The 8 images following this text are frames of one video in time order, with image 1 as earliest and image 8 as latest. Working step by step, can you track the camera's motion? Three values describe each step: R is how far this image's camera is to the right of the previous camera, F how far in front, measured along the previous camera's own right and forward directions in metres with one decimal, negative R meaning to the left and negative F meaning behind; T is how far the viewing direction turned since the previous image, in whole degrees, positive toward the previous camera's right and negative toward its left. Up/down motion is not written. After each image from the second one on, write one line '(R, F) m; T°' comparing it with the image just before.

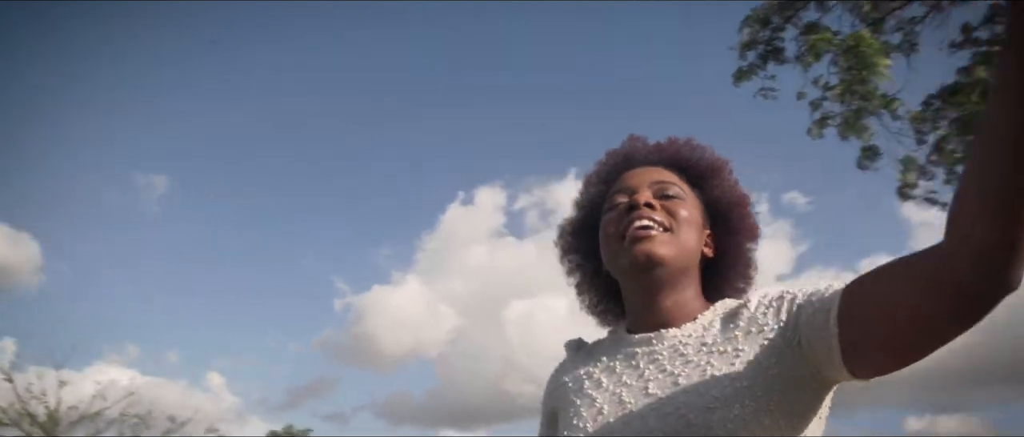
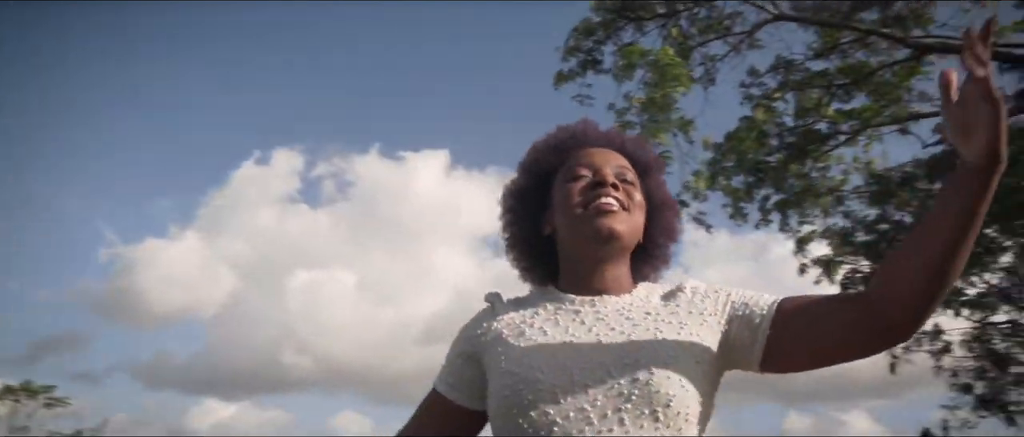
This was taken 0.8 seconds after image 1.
(+0.2, -0.6) m; -12°
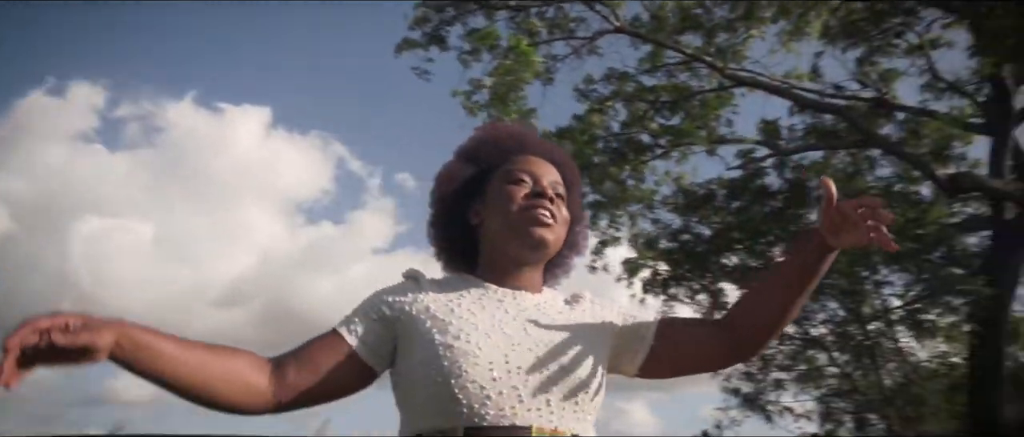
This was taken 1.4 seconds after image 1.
(+0.2, 0.0) m; -11°
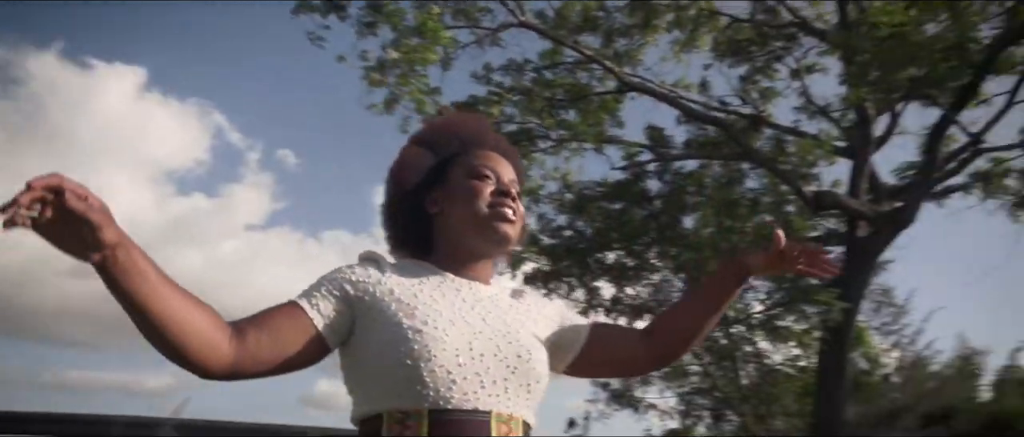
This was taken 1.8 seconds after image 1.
(+0.2, 0.0) m; -11°
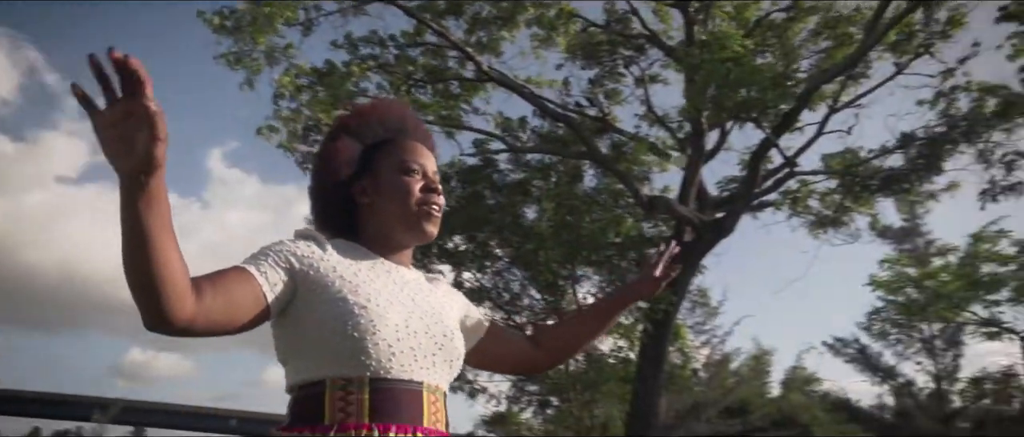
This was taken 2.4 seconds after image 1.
(-0.1, -0.1) m; +12°
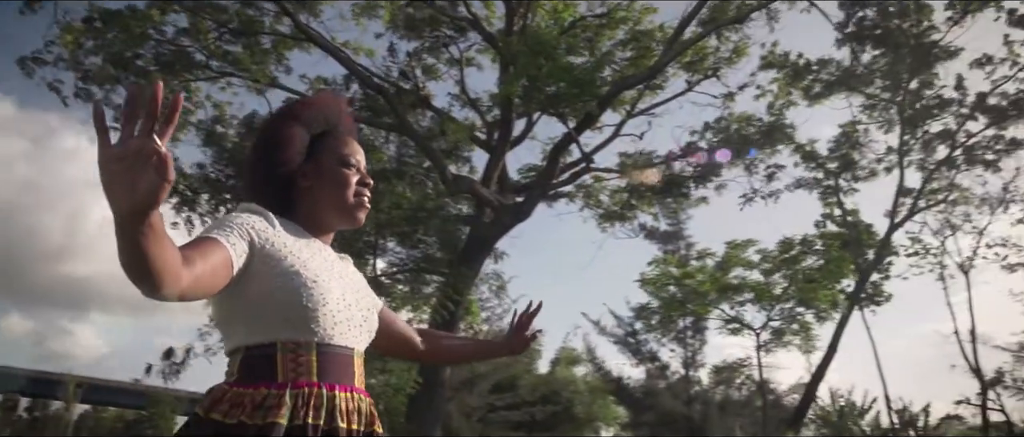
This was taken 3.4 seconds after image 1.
(-0.2, -0.1) m; +15°
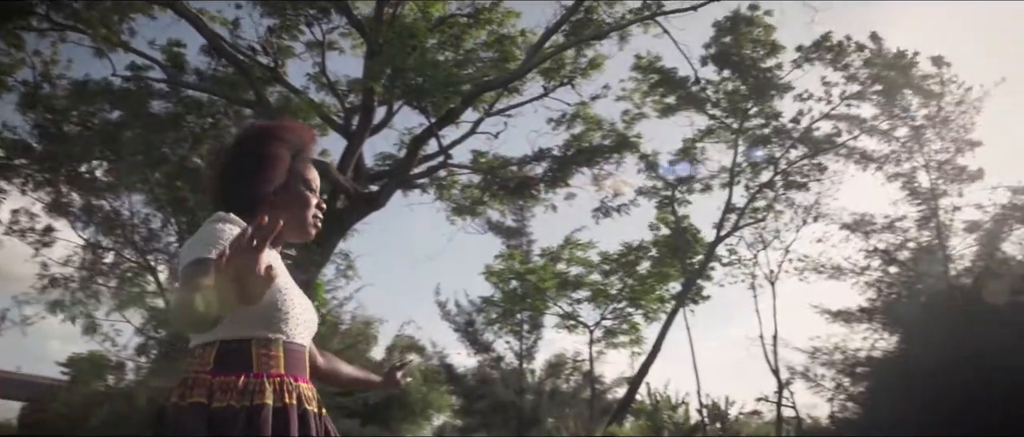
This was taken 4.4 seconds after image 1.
(-0.2, -0.3) m; +11°
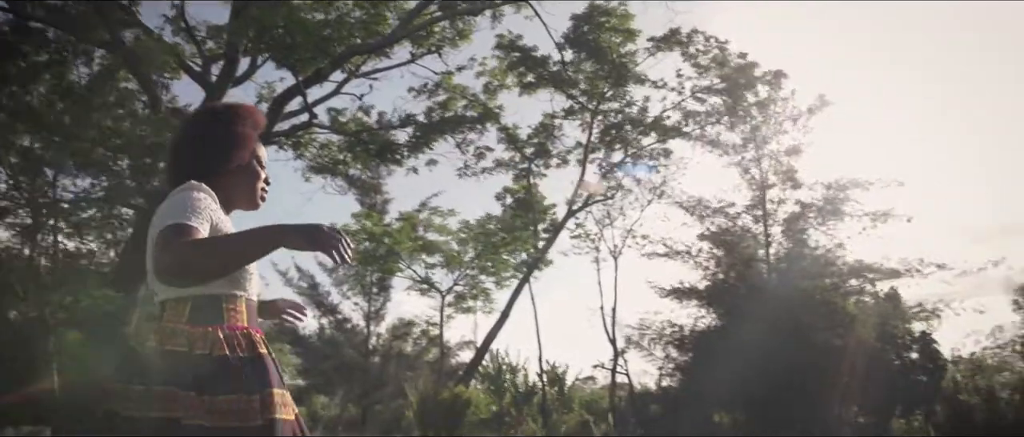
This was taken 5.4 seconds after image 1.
(-0.1, -0.3) m; +11°
